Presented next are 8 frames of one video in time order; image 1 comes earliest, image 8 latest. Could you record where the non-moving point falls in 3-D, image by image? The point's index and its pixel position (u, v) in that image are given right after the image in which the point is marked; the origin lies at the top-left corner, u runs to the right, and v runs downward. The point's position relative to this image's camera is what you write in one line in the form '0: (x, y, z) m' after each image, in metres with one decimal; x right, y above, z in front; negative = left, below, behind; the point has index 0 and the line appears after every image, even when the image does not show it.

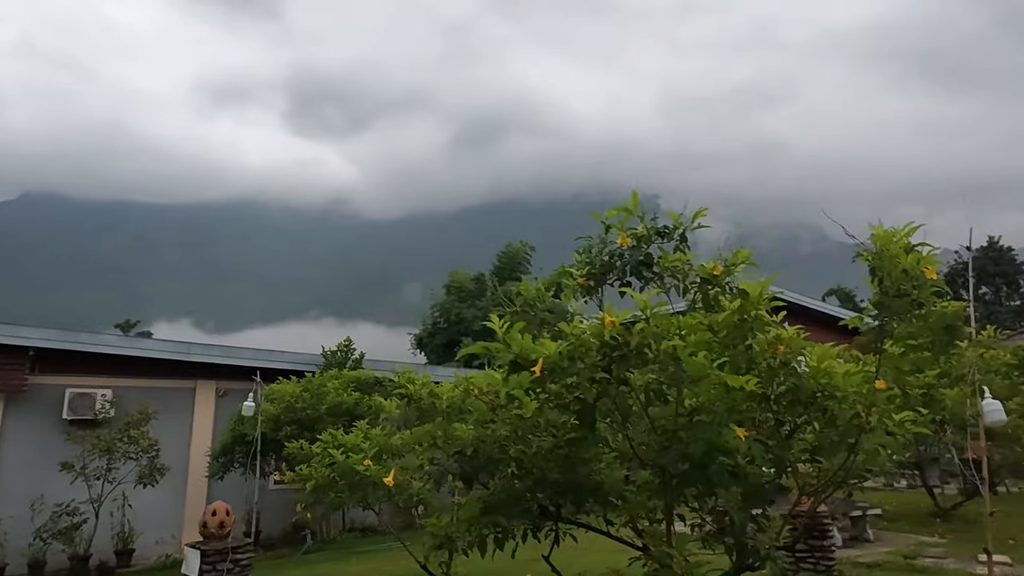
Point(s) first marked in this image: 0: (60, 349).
0: (-6.8, -0.9, +12.6) m
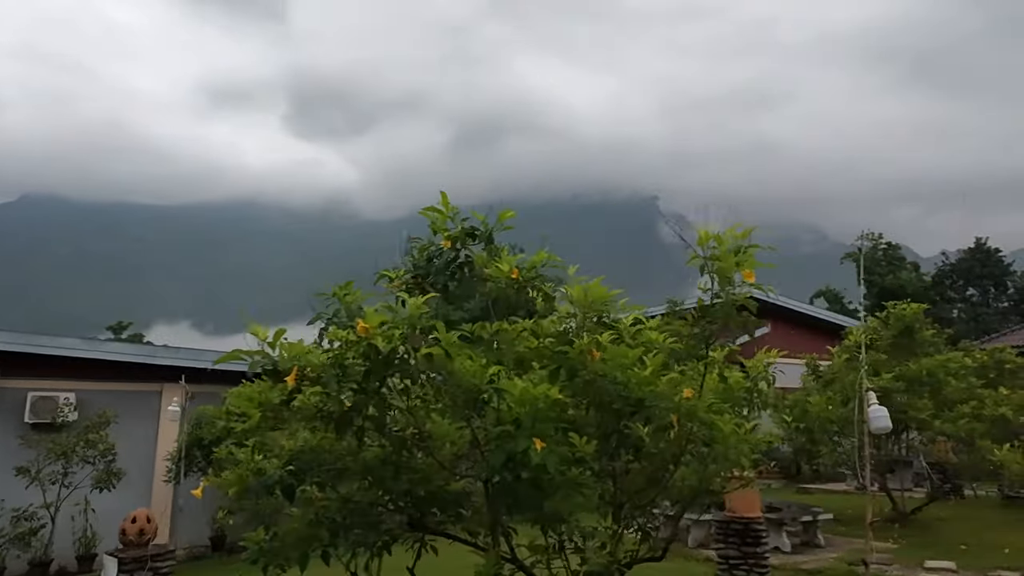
0: (-7.4, -1.0, +12.5) m
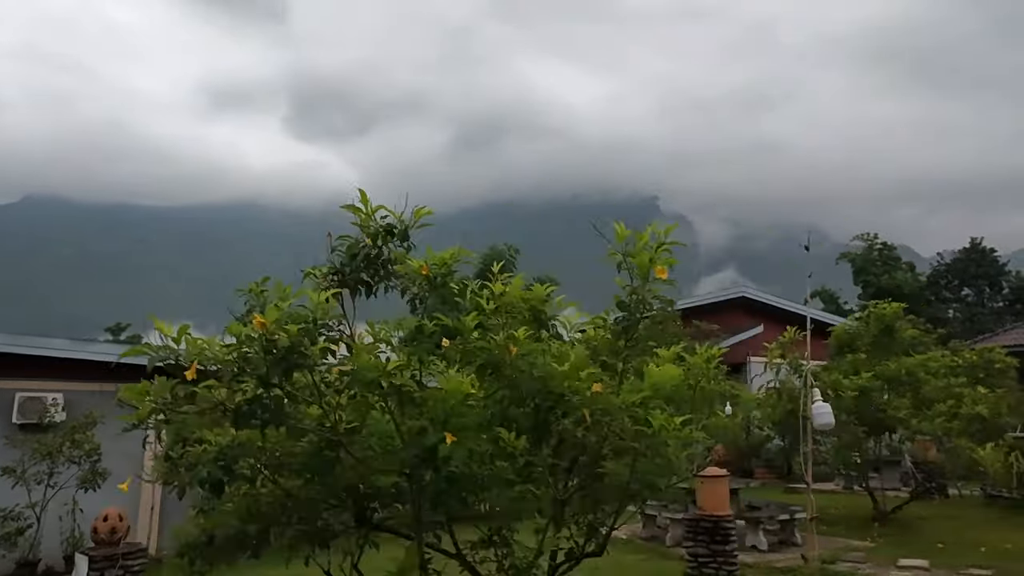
0: (-7.7, -1.0, +12.5) m
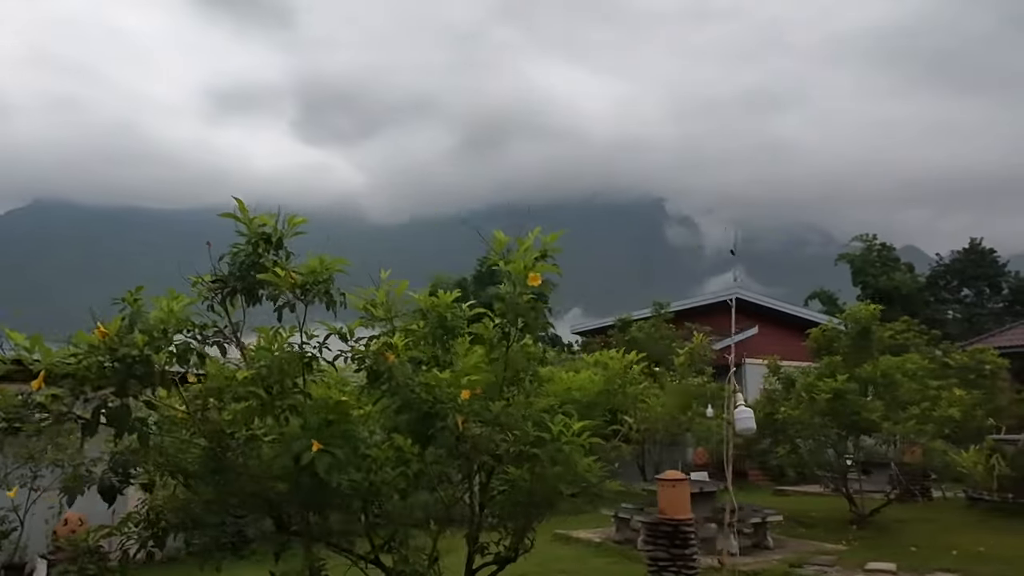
0: (-8.0, -1.1, +12.6) m
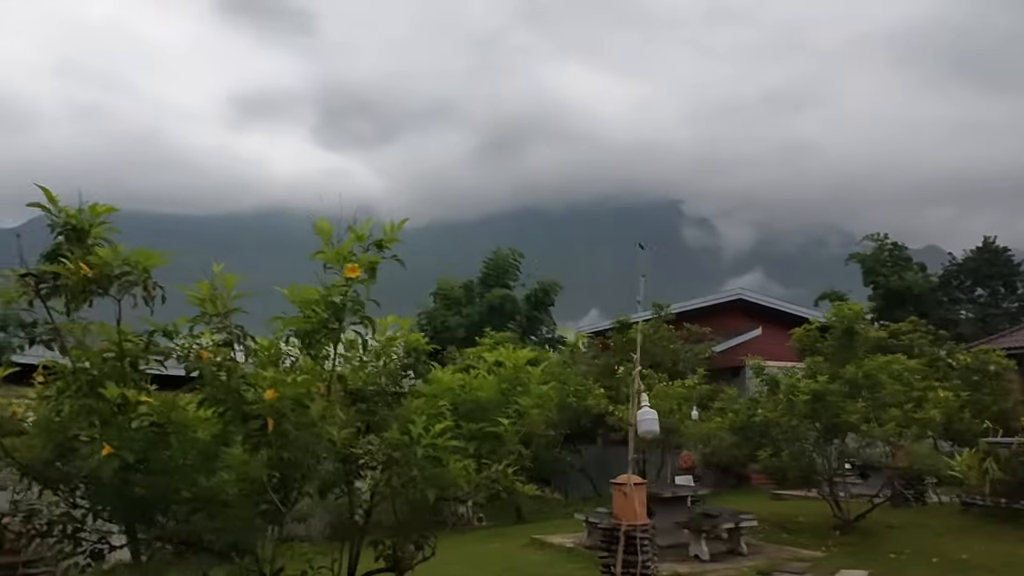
0: (-8.3, -1.1, +12.6) m
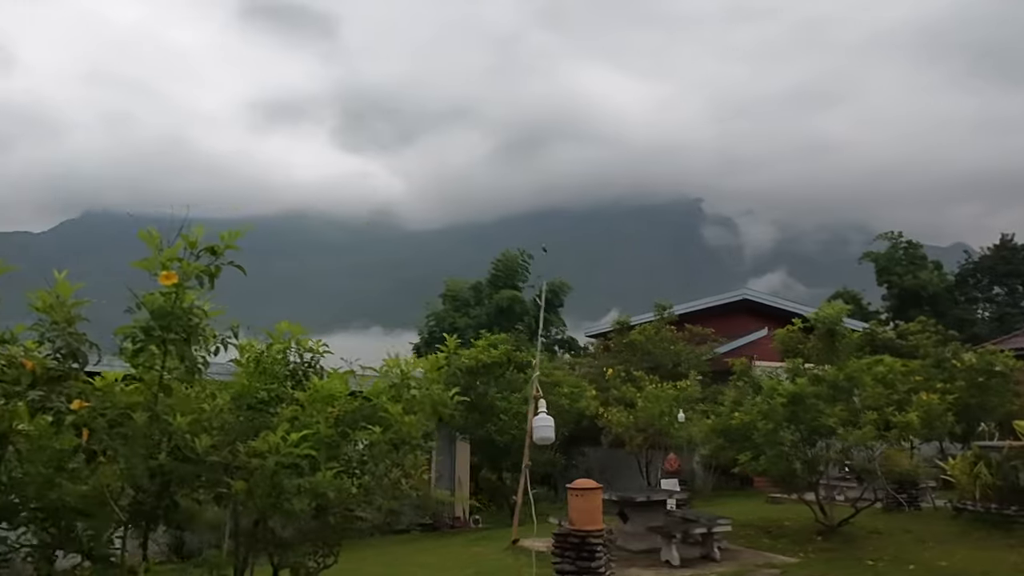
0: (-8.6, -1.2, +12.8) m
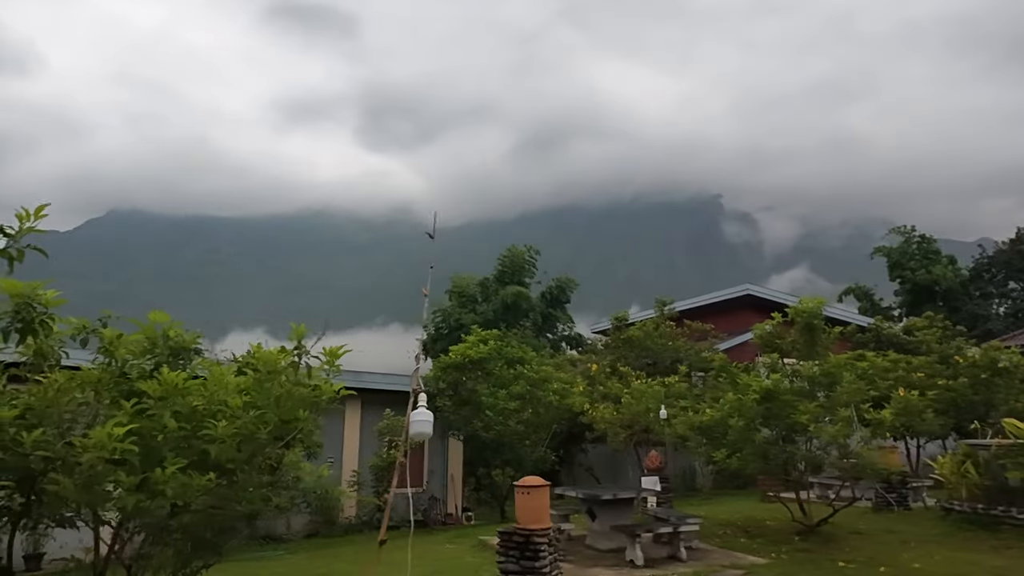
0: (-8.9, -1.1, +12.8) m
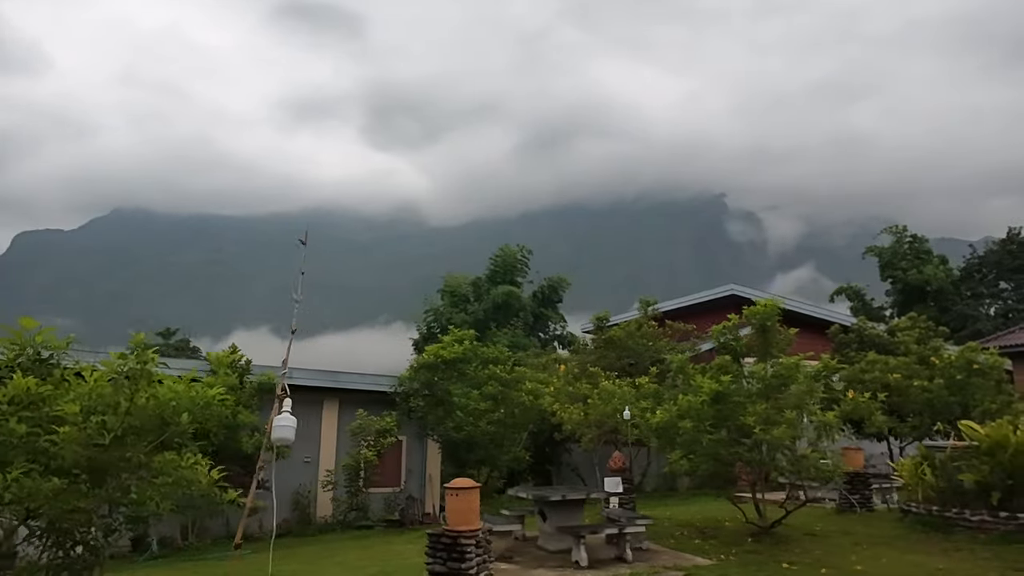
0: (-9.4, -1.1, +13.0) m
